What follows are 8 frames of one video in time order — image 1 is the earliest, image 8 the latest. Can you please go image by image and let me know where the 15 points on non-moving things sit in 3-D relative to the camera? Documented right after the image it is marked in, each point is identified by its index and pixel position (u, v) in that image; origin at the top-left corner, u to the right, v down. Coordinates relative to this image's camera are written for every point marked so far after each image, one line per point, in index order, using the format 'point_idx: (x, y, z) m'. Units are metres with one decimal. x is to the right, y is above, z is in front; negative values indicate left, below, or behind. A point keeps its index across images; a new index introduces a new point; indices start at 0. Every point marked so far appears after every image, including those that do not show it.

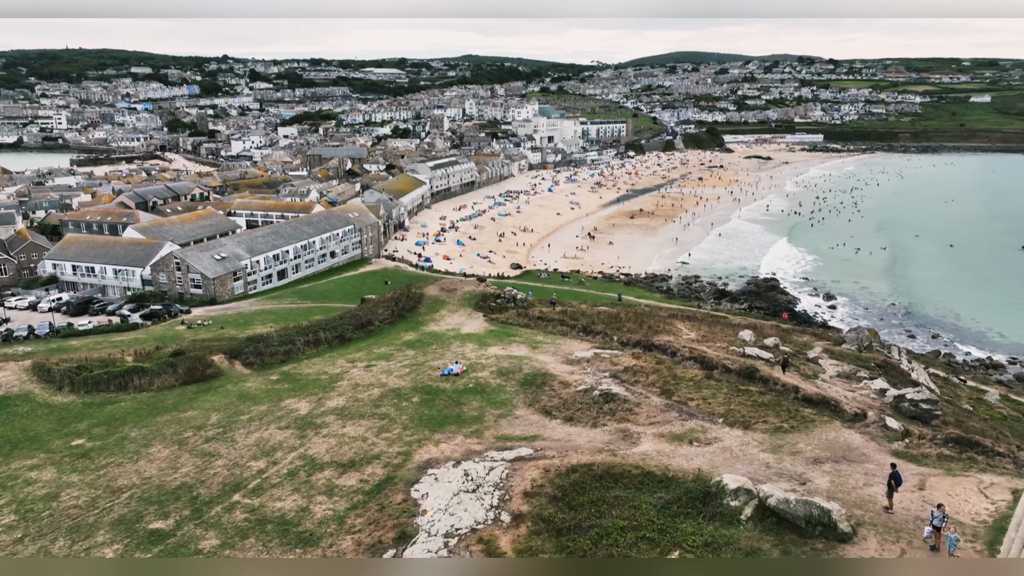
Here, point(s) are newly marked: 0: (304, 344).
0: (-4.0, -1.1, +13.8) m
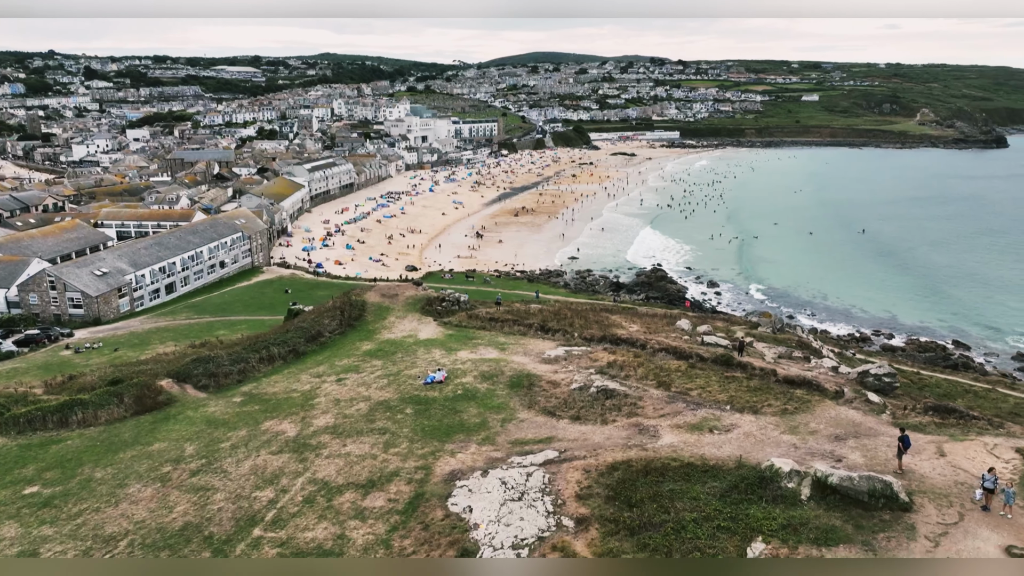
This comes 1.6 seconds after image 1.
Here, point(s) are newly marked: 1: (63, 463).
0: (-4.6, -1.3, +12.9) m
1: (-6.0, -2.3, +9.5) m
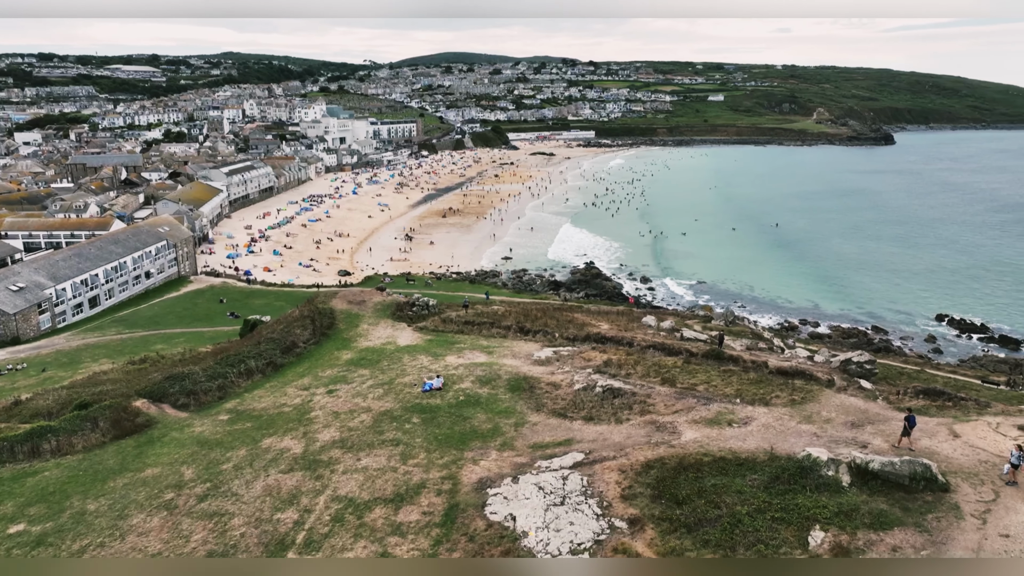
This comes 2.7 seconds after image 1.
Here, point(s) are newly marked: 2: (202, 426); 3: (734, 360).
0: (-4.7, -1.5, +12.3) m
1: (-5.7, -2.5, +8.8) m
2: (-4.6, -2.1, +10.6) m
3: (+3.7, -1.2, +11.7) m
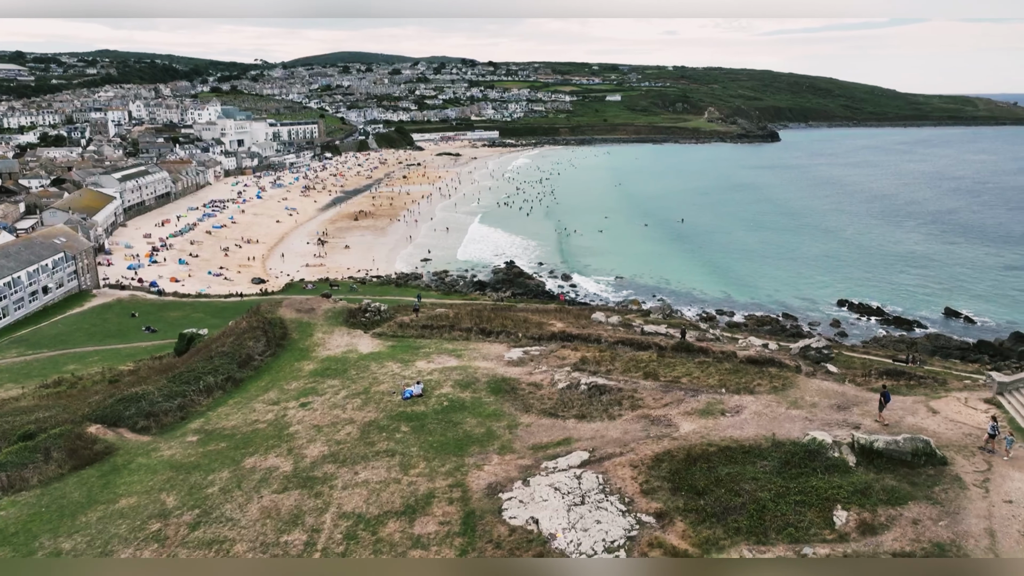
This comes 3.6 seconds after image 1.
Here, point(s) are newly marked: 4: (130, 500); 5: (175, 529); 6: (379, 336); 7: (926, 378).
0: (-5.1, -1.7, +11.6) m
1: (-5.6, -2.8, +7.9) m
2: (-4.8, -2.2, +9.9) m
3: (+3.3, -1.1, +12.1) m
4: (-4.6, -2.5, +8.5) m
5: (-3.7, -2.7, +7.9) m
6: (-2.8, -1.0, +14.9) m
7: (+6.2, -1.4, +10.7) m
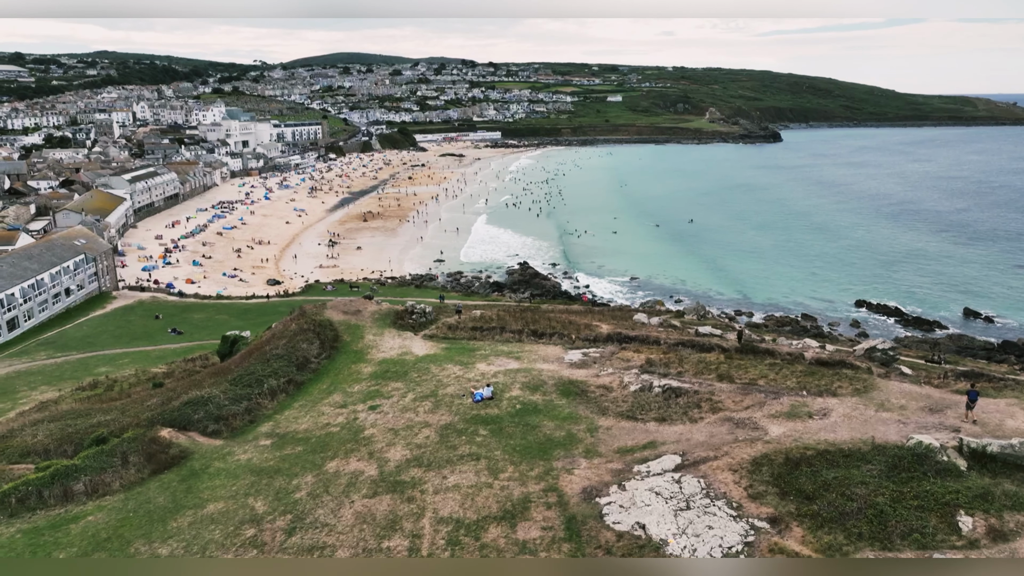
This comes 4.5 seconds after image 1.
0: (-4.1, -1.8, +11.5) m
1: (-4.5, -2.8, +7.8) m
2: (-3.7, -2.3, +9.8) m
3: (+4.3, -1.1, +12.0) m
4: (-3.5, -2.6, +8.4) m
5: (-2.6, -2.7, +7.8) m
6: (-1.7, -1.0, +14.8) m
7: (+7.3, -1.4, +10.6) m
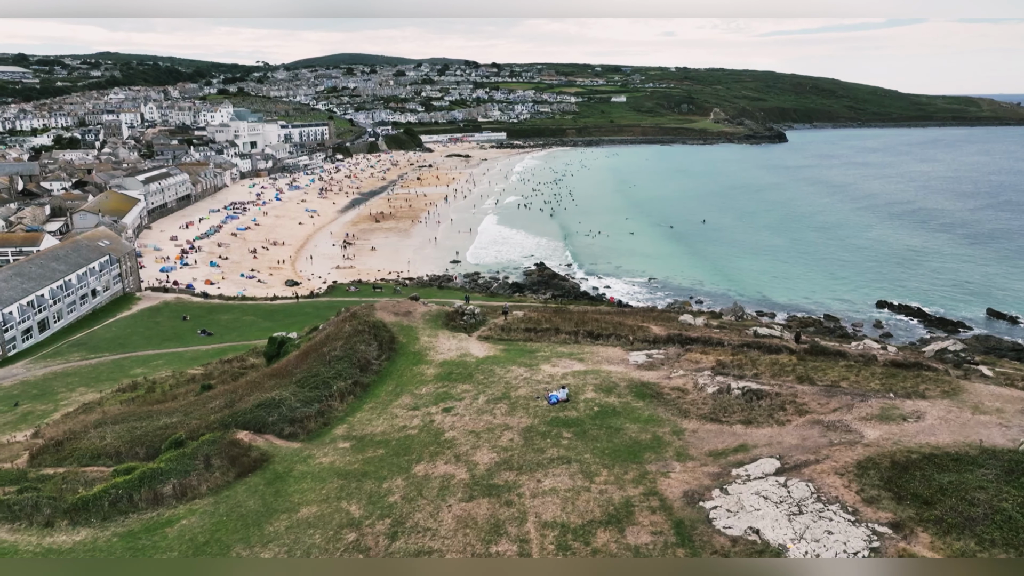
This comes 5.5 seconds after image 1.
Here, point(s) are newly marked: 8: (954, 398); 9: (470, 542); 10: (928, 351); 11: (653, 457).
0: (-2.9, -1.8, +11.4) m
1: (-3.4, -2.8, +7.8) m
2: (-2.5, -2.3, +9.7) m
3: (+5.5, -1.1, +11.9) m
4: (-2.4, -2.6, +8.3) m
5: (-1.5, -2.7, +7.7) m
6: (-0.5, -1.1, +14.7) m
7: (+8.4, -1.4, +10.5) m
8: (+5.8, -1.4, +9.4) m
9: (-0.4, -2.7, +7.5) m
10: (+7.2, -1.1, +12.5) m
11: (+1.8, -2.1, +8.9) m
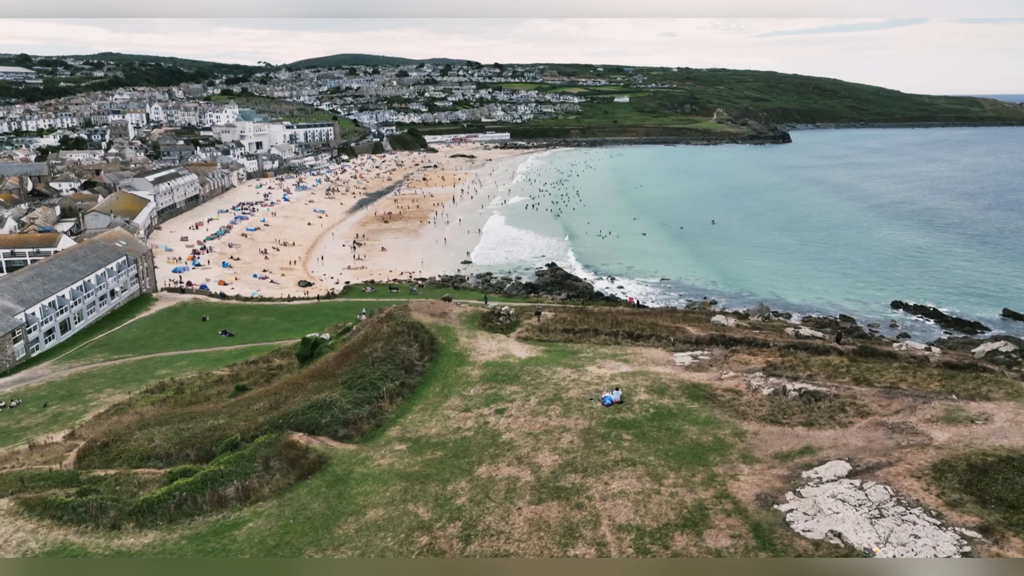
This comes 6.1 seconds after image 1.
0: (-2.1, -1.8, +11.3) m
1: (-2.6, -2.8, +7.7) m
2: (-1.7, -2.3, +9.6) m
3: (+6.3, -1.1, +11.9) m
4: (-1.6, -2.6, +8.3) m
5: (-0.7, -2.7, +7.6) m
6: (+0.3, -1.1, +14.6) m
7: (+9.2, -1.4, +10.4) m
8: (+6.6, -1.5, +9.3) m
9: (+0.4, -2.7, +7.4) m
10: (+8.1, -1.1, +12.4) m
11: (+2.6, -2.1, +8.9) m
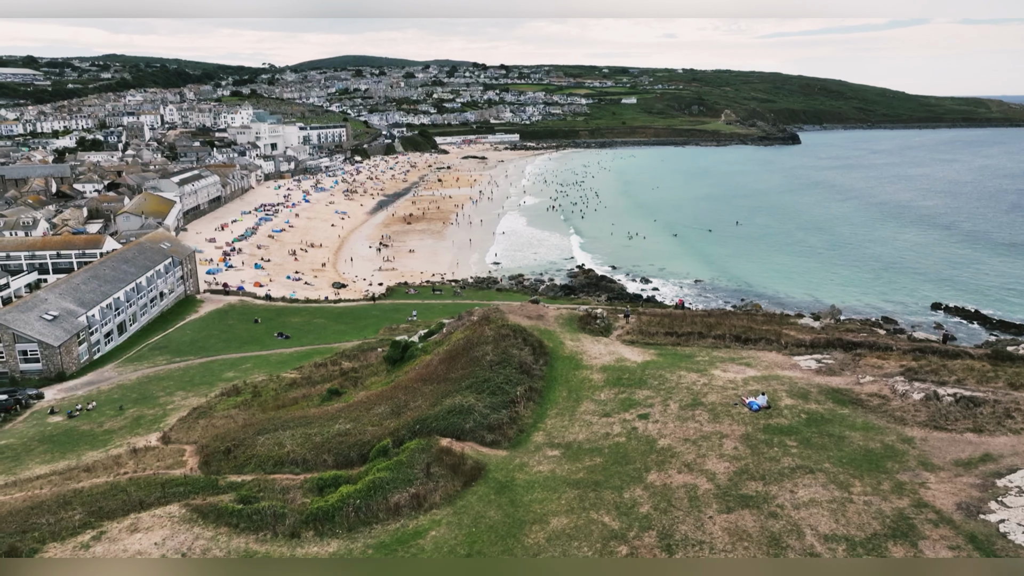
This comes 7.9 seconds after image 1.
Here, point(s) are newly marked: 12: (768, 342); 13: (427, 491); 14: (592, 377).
0: (0.0, -1.8, +11.1) m
1: (-0.5, -2.9, +7.5) m
2: (+0.4, -2.4, +9.5) m
3: (+8.4, -1.2, +11.6) m
4: (+0.6, -2.6, +8.1) m
5: (+1.4, -2.7, +7.4) m
6: (+2.4, -1.1, +14.4) m
7: (+11.4, -1.5, +10.2) m
8: (+8.8, -1.5, +9.1) m
9: (+2.5, -2.7, +7.2) m
10: (+10.2, -1.2, +12.2) m
11: (+4.7, -2.2, +8.7) m
12: (+5.1, -1.1, +14.3) m
13: (-1.1, -2.5, +8.8) m
14: (+1.4, -1.6, +12.5) m
